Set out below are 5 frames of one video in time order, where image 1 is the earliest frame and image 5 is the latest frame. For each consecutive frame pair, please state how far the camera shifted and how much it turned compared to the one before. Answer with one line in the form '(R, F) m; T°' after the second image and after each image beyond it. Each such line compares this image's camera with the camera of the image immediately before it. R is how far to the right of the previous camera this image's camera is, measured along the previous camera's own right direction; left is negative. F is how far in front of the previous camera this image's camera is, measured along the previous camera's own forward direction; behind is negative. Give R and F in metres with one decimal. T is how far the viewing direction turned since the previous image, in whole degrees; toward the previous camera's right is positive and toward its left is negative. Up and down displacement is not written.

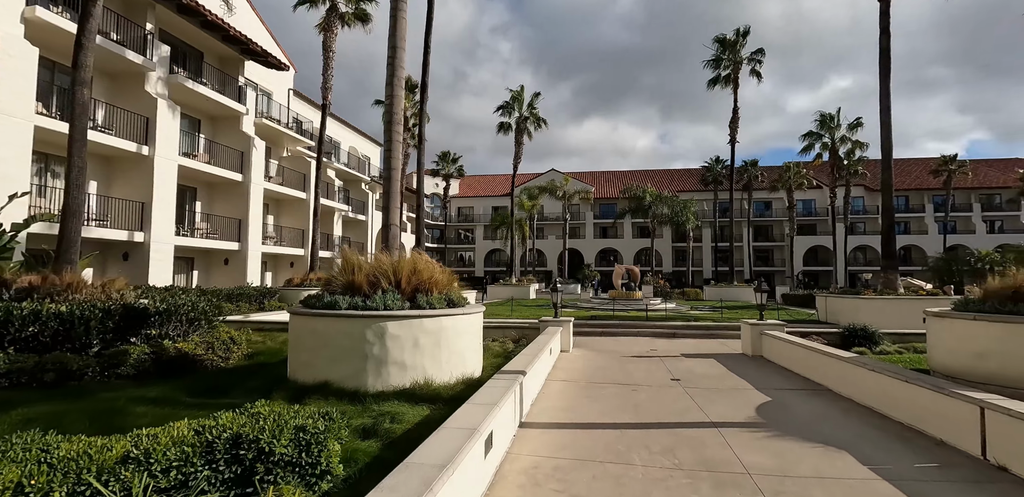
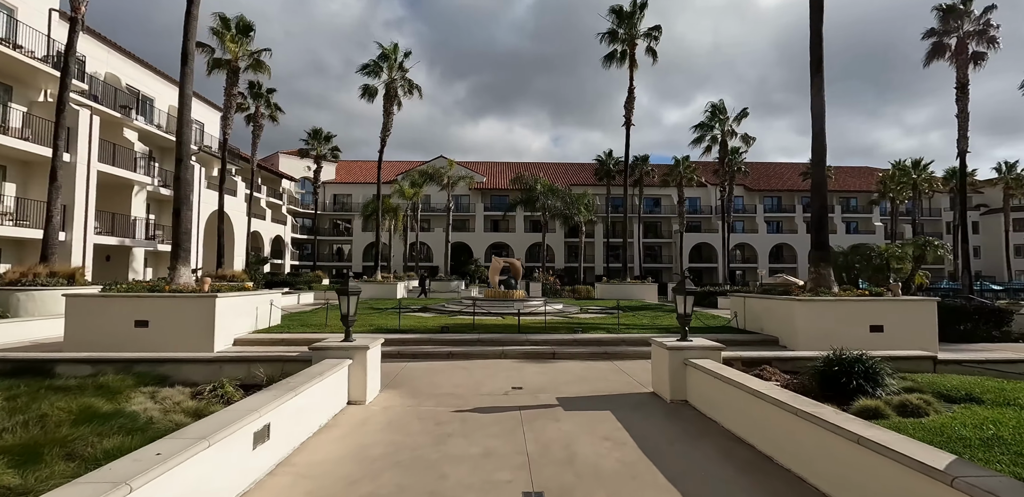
(+2.0, +5.3) m; +12°
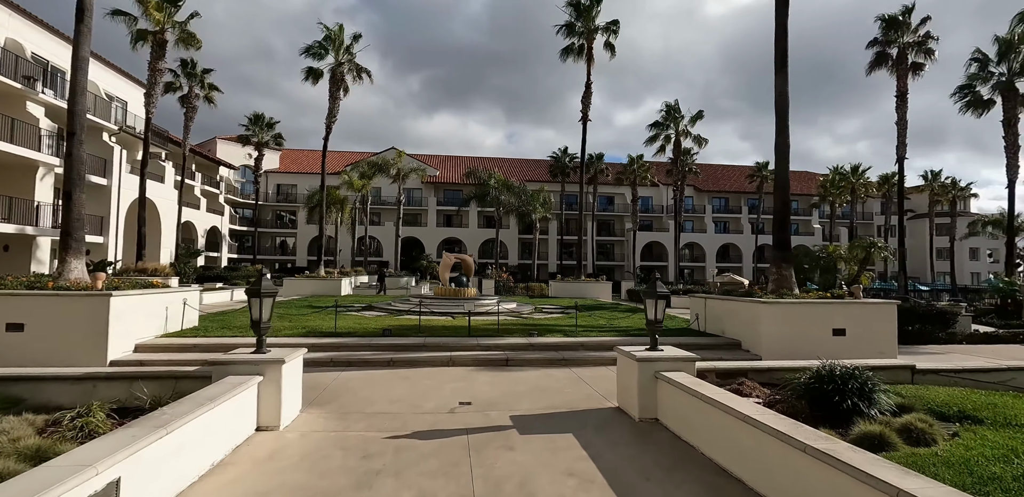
(+0.1, +1.0) m; +5°
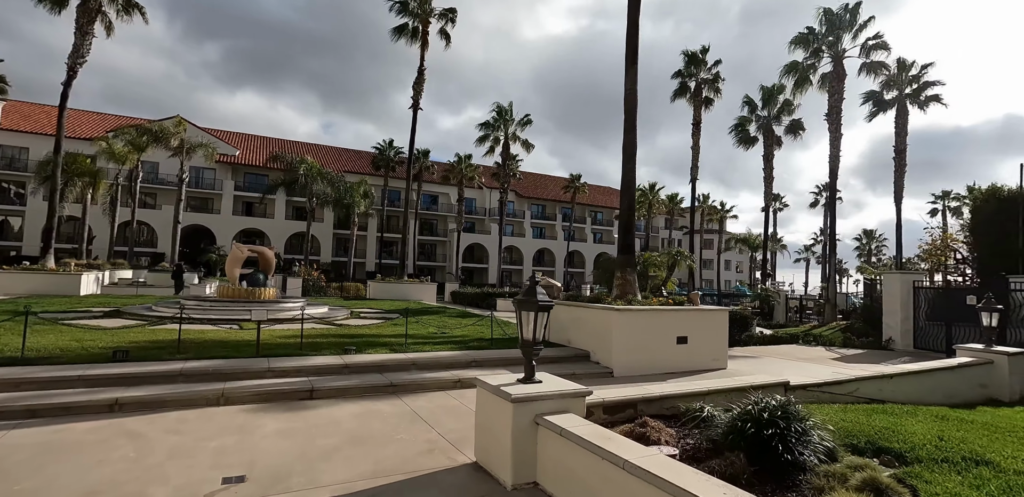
(0.0, +2.2) m; +21°
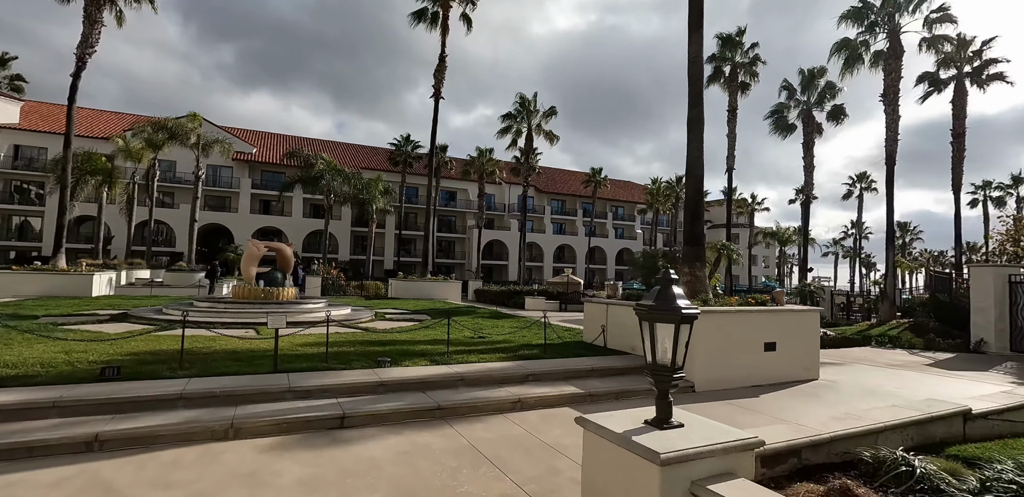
(-0.7, +1.4) m; -2°
